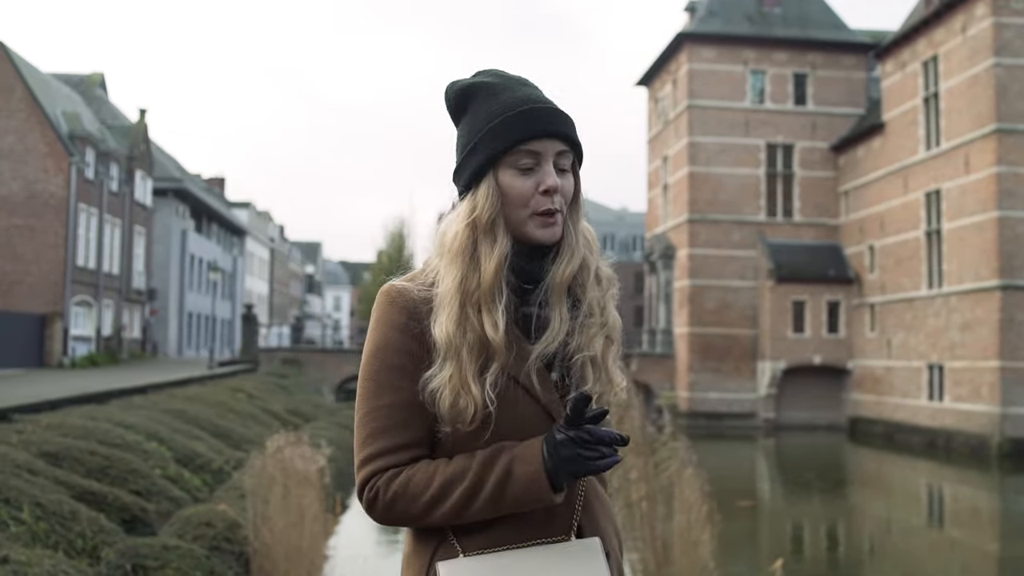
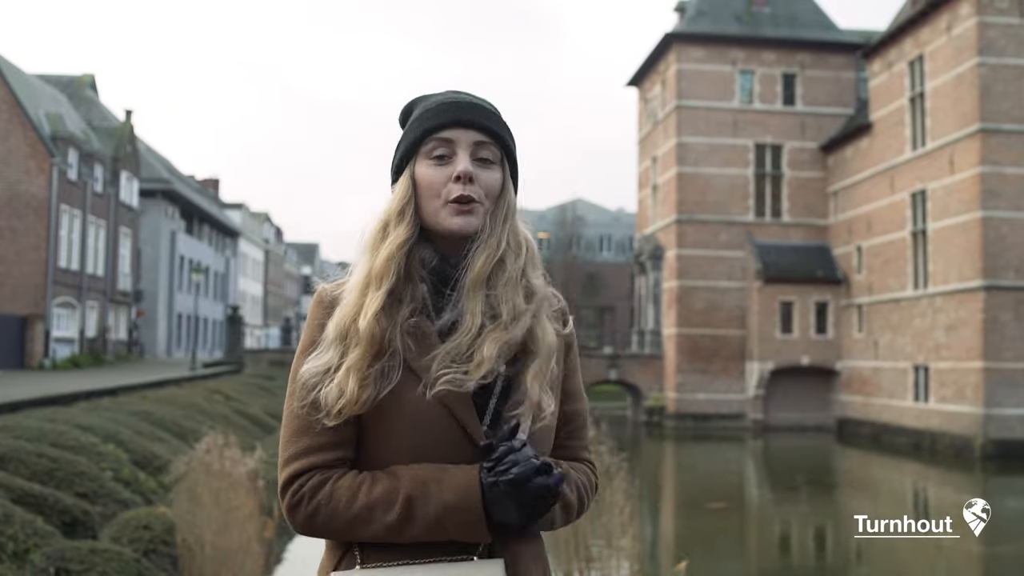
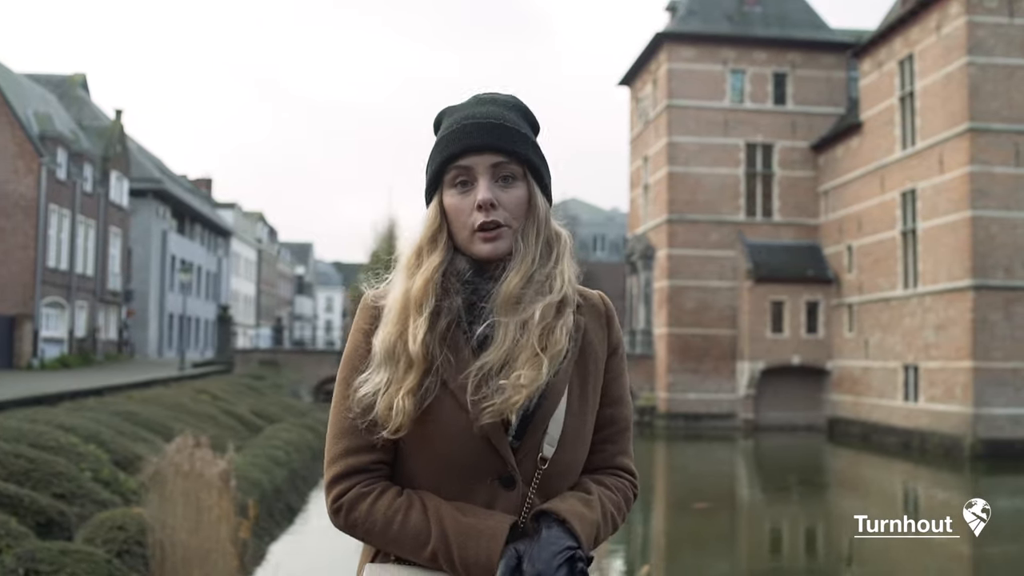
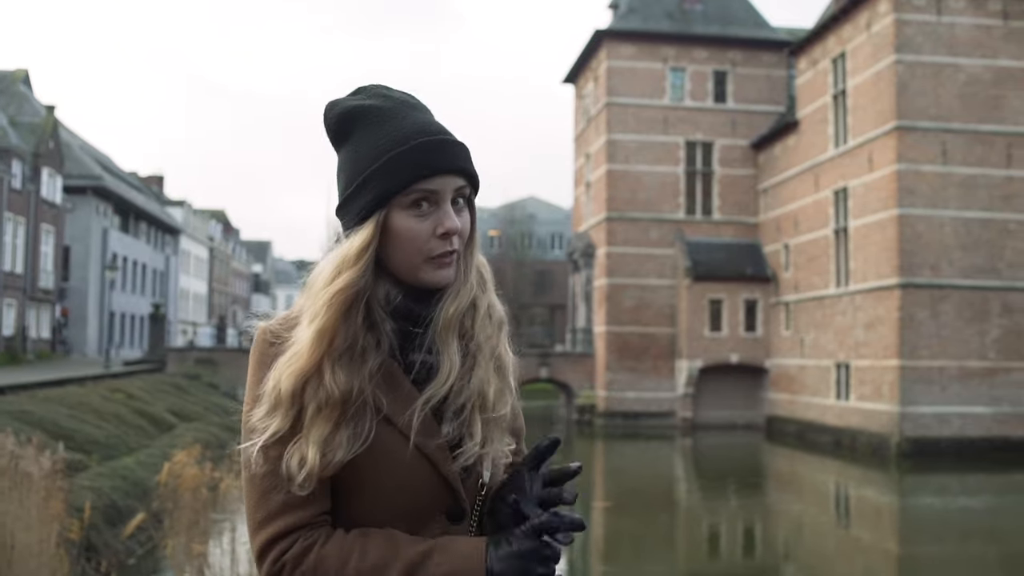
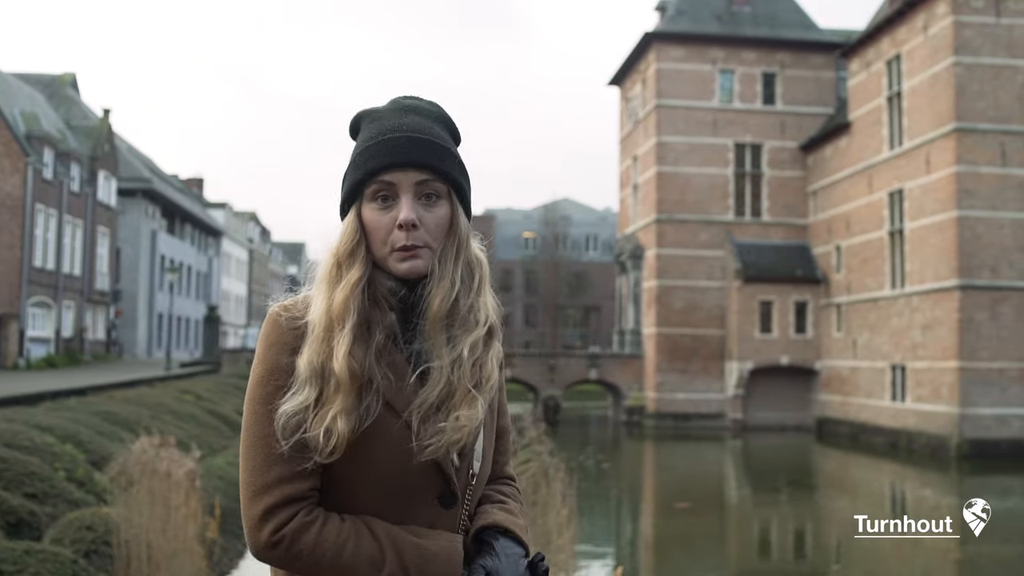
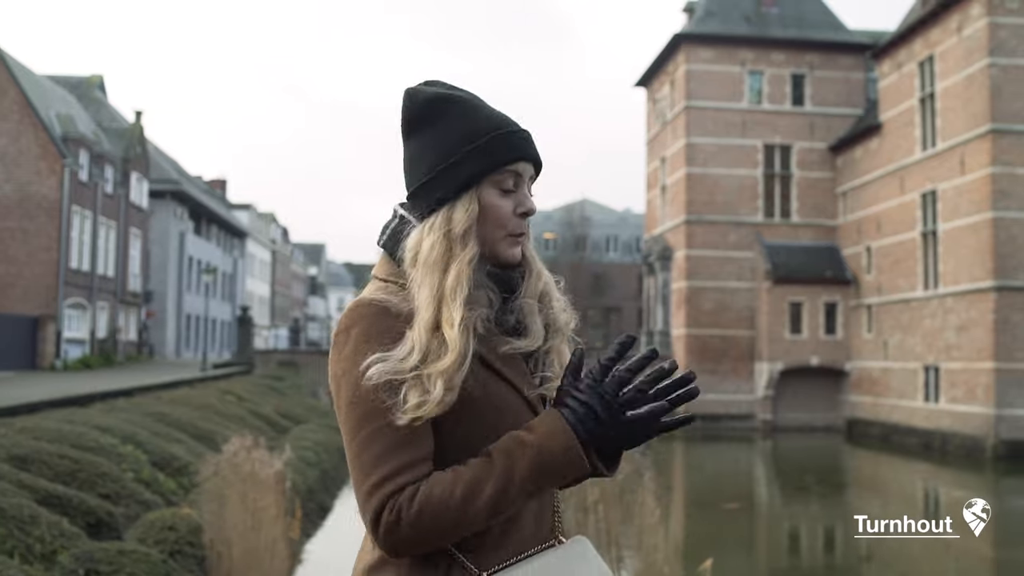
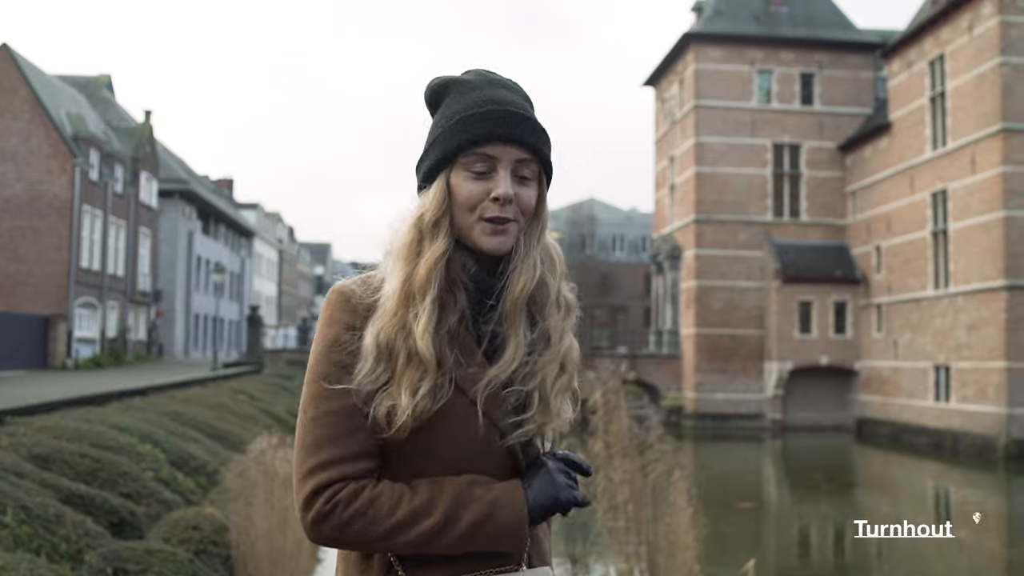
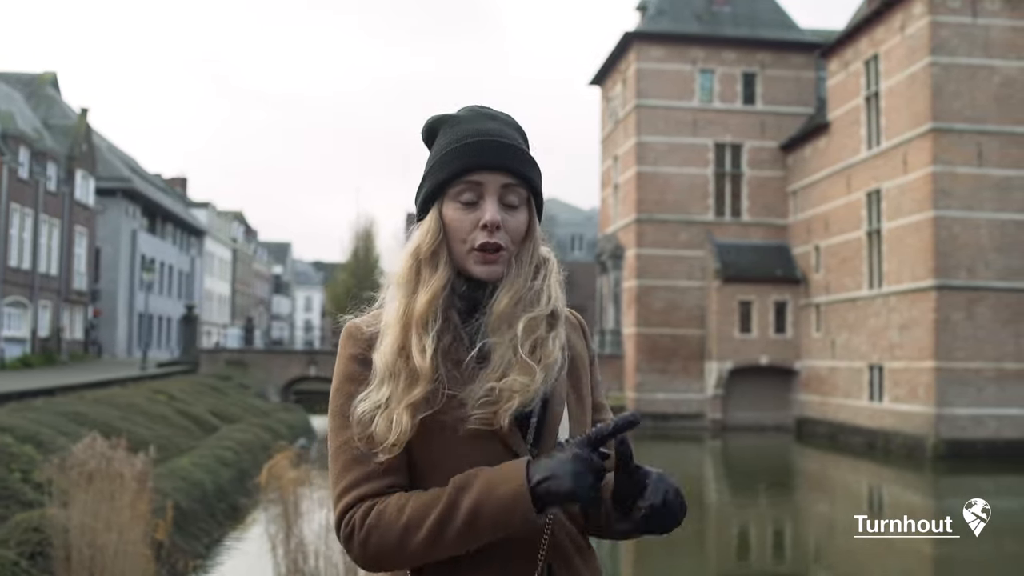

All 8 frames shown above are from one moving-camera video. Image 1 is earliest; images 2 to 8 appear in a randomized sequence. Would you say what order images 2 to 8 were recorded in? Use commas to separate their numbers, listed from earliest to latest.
7, 6, 2, 3, 5, 8, 4
